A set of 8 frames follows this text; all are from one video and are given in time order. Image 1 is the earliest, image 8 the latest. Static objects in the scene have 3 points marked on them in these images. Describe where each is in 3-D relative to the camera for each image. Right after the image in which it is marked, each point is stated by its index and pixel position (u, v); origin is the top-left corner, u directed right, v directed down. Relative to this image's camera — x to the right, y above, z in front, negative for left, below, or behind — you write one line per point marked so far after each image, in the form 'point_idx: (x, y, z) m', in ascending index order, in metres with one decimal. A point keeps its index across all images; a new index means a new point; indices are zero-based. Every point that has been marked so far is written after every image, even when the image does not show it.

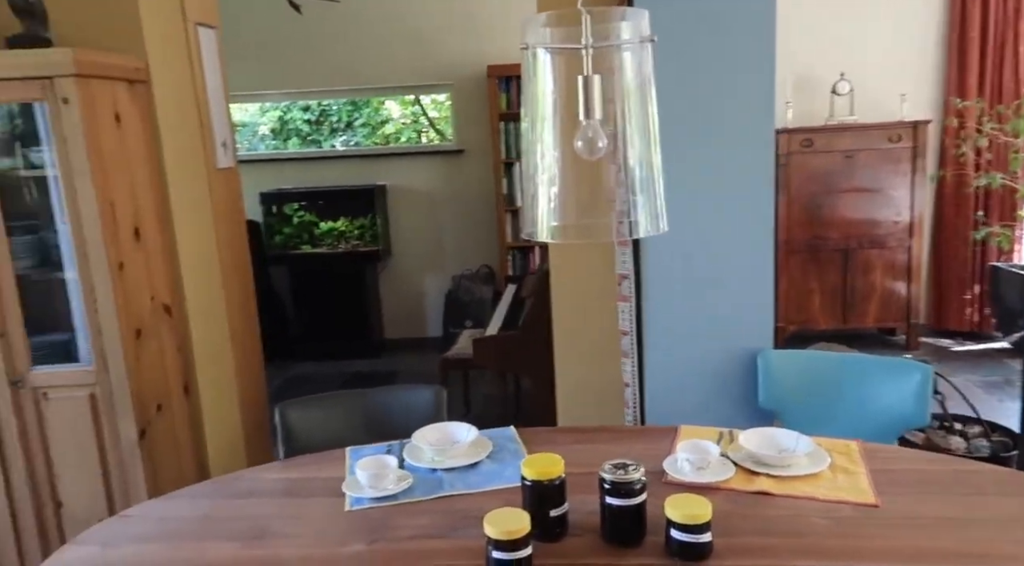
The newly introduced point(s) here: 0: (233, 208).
0: (-0.9, +0.2, +2.6) m
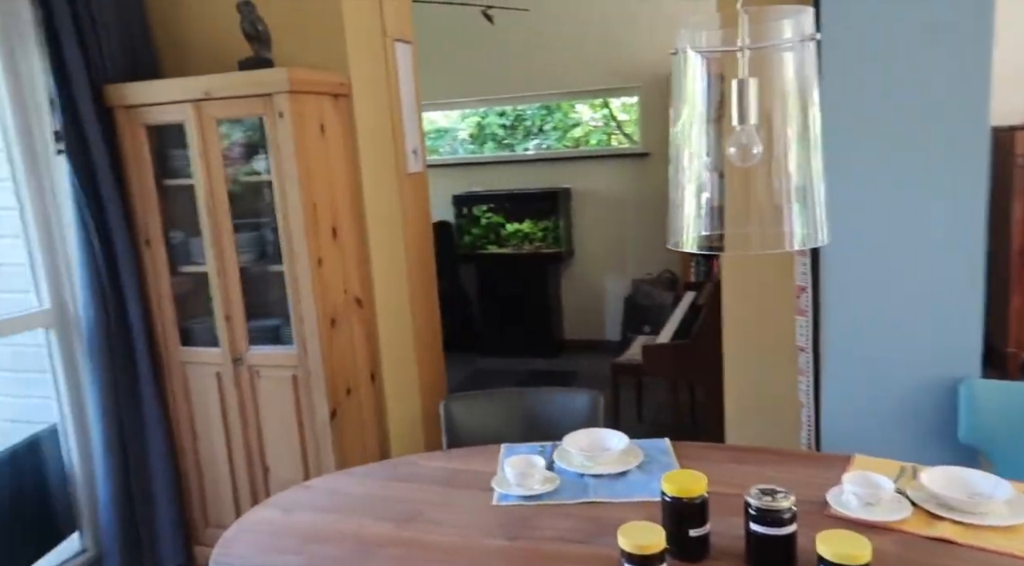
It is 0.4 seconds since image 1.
0: (-0.3, +0.3, +2.8) m
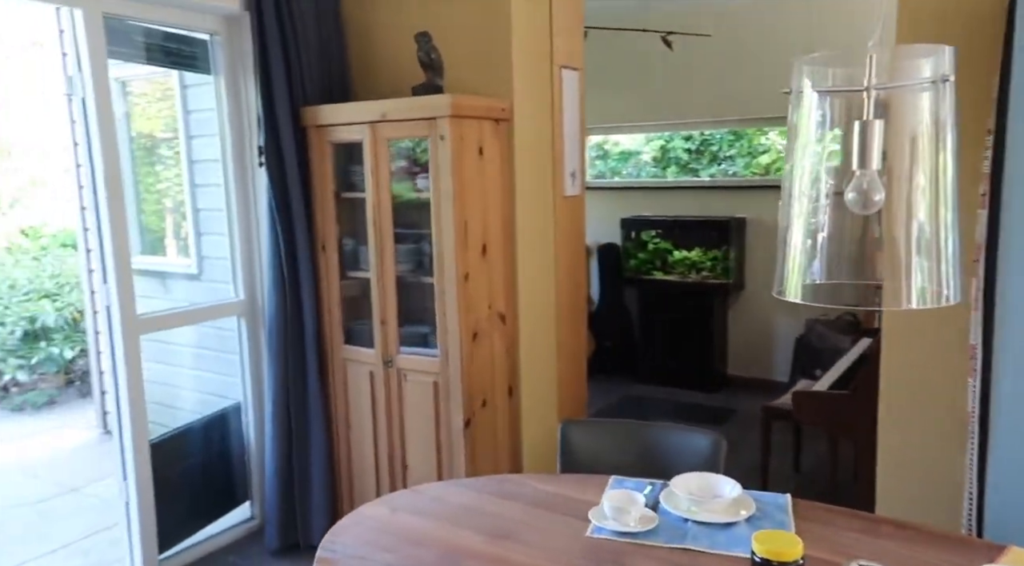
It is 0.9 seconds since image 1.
0: (+0.2, +0.2, +2.9) m
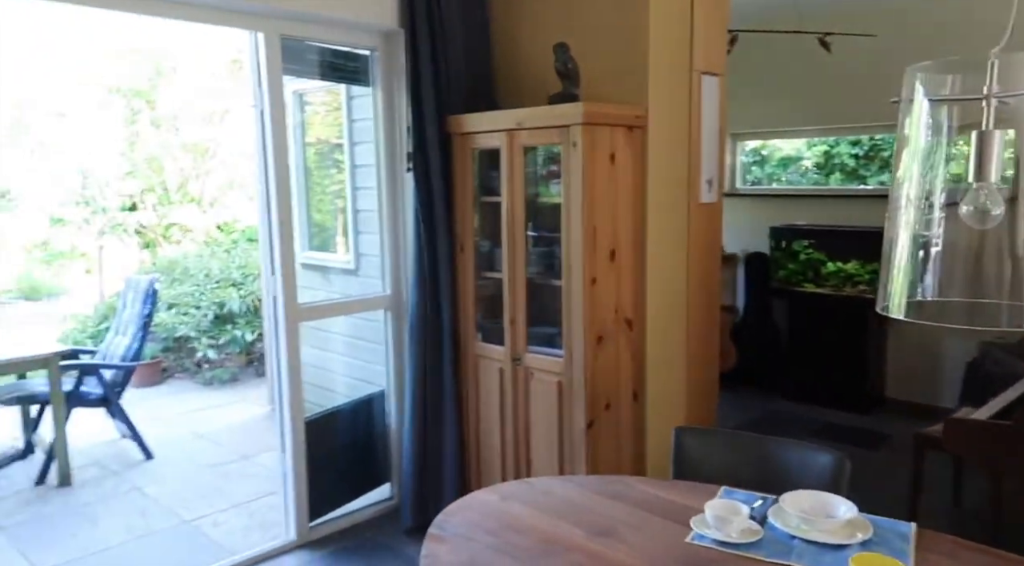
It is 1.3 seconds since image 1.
0: (+0.7, +0.2, +2.8) m
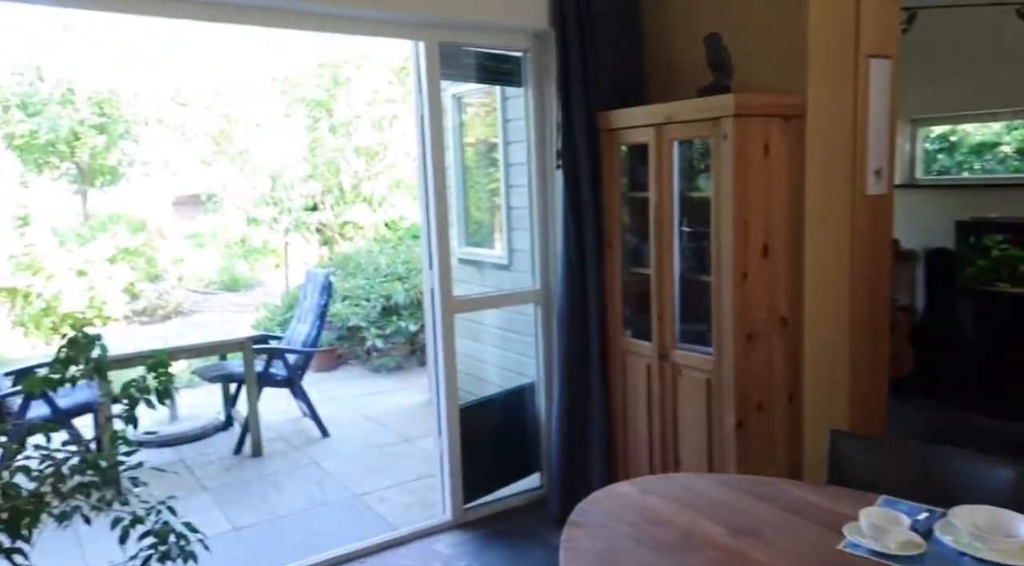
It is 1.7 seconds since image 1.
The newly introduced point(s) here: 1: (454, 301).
0: (+1.2, +0.2, +2.6) m
1: (-0.2, -0.1, +3.1) m
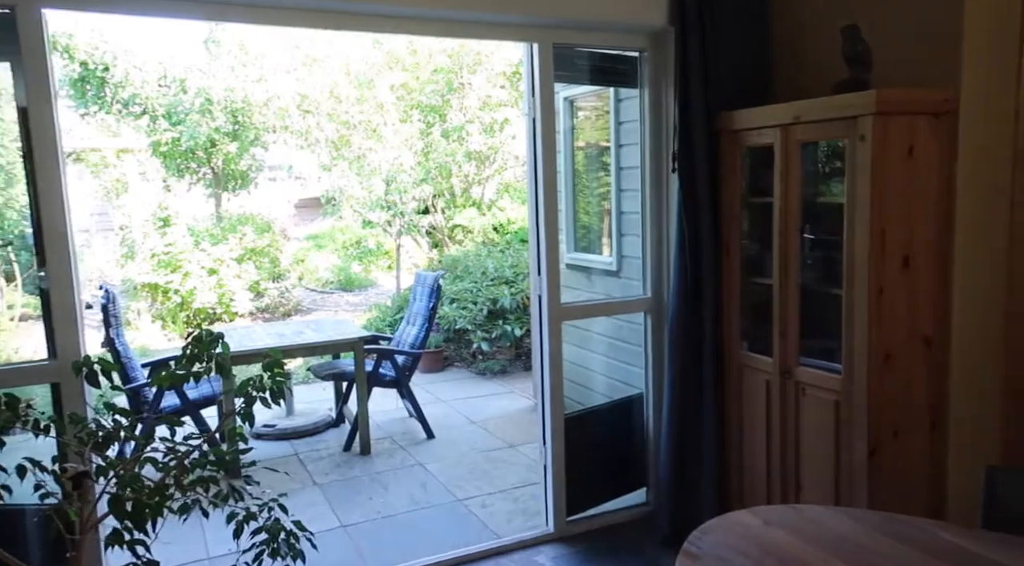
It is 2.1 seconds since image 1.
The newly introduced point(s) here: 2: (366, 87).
0: (+1.6, +0.1, +2.4) m
1: (+0.2, -0.1, +3.0) m
2: (-1.3, +1.7, +7.1) m
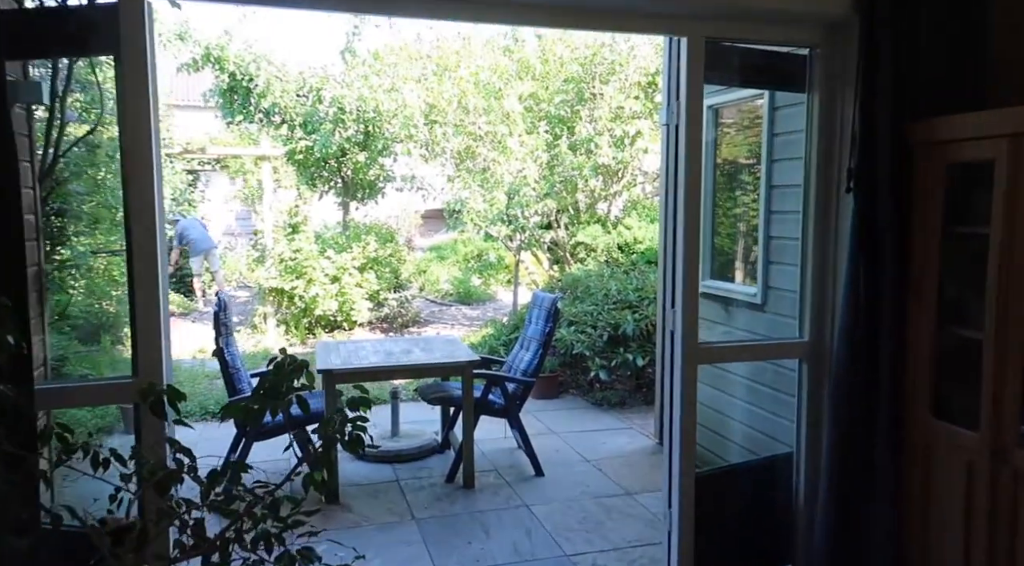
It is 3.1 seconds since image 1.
0: (+1.9, -0.1, +1.7) m
1: (+0.6, -0.2, +2.6) m
2: (-0.2, +1.6, +6.8) m
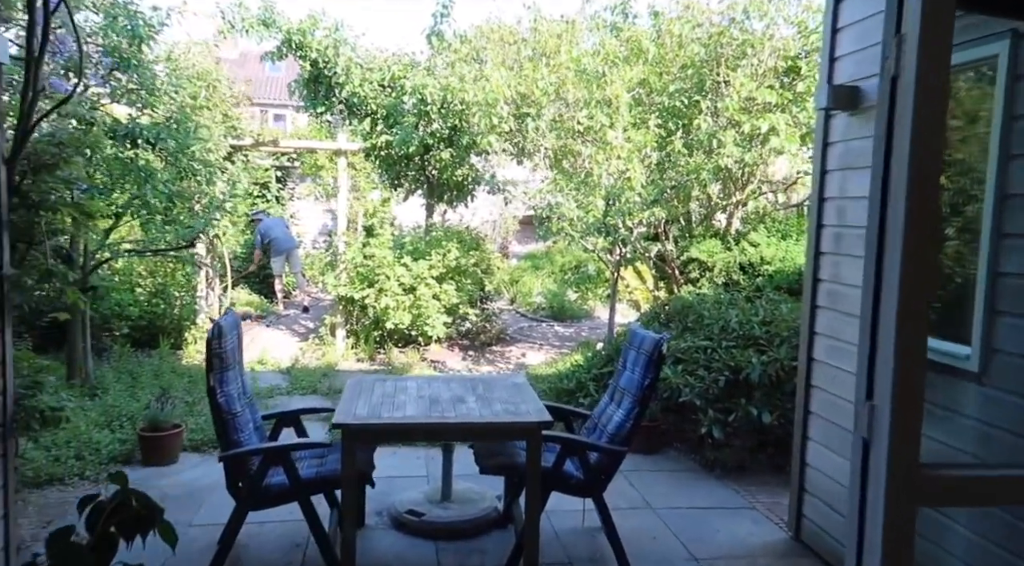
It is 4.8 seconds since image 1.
0: (+1.9, -0.2, +0.5) m
1: (+0.7, -0.3, +1.5) m
2: (+0.6, +1.4, +5.8) m
